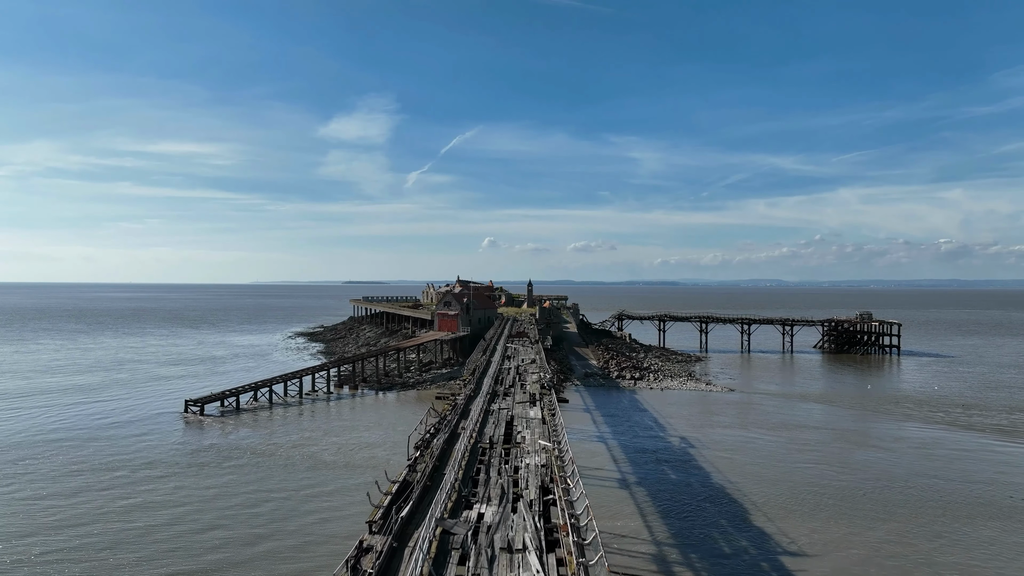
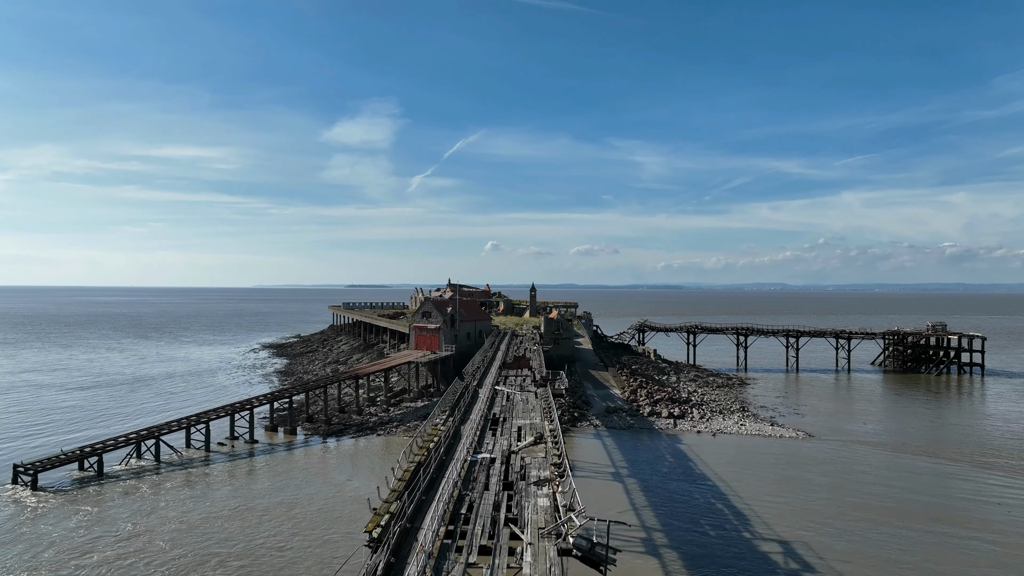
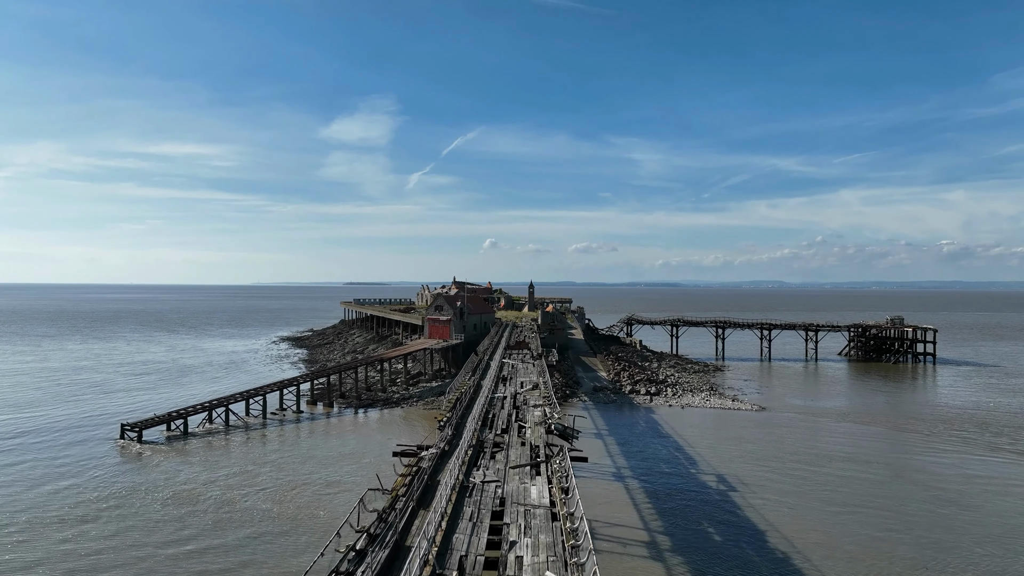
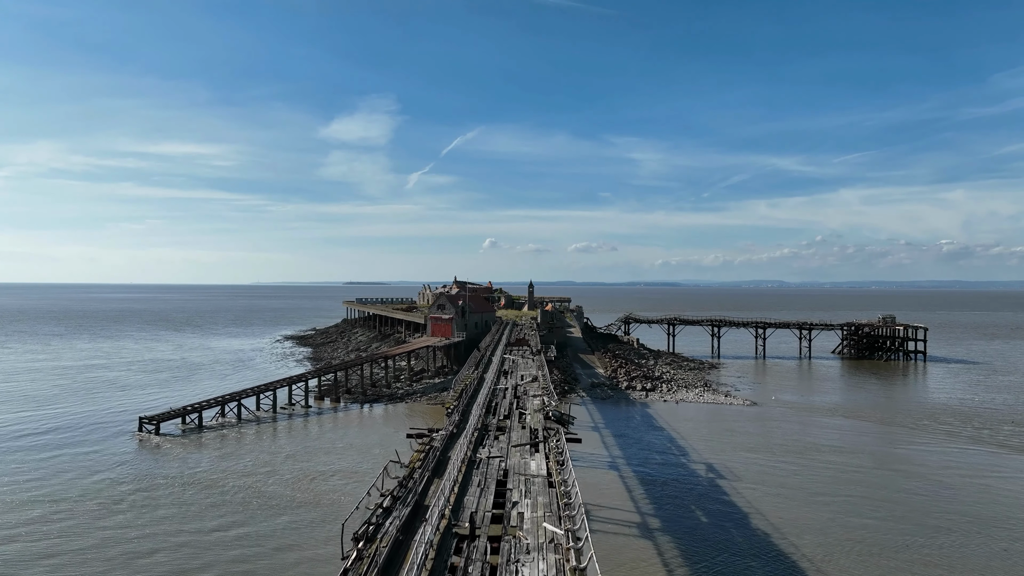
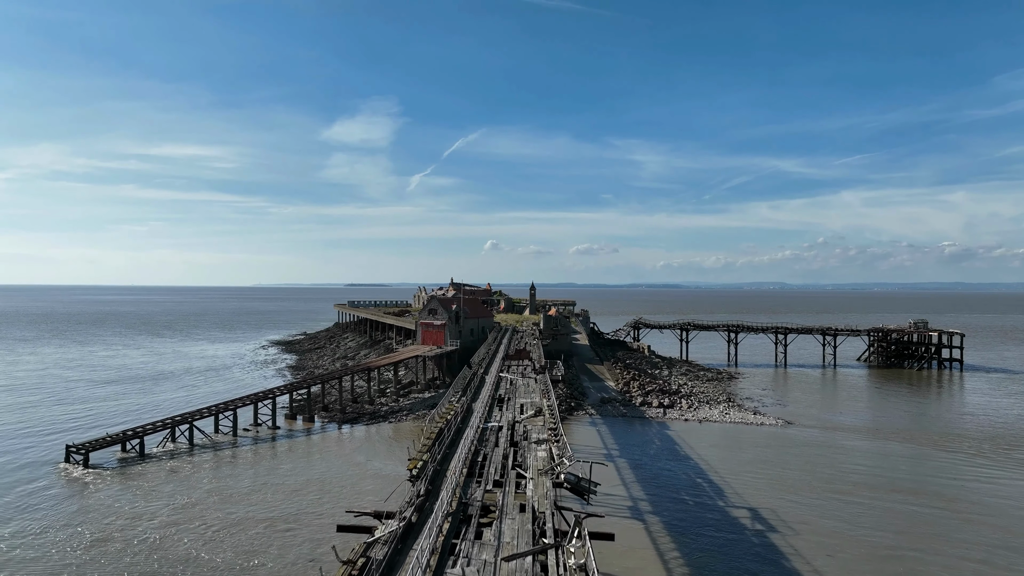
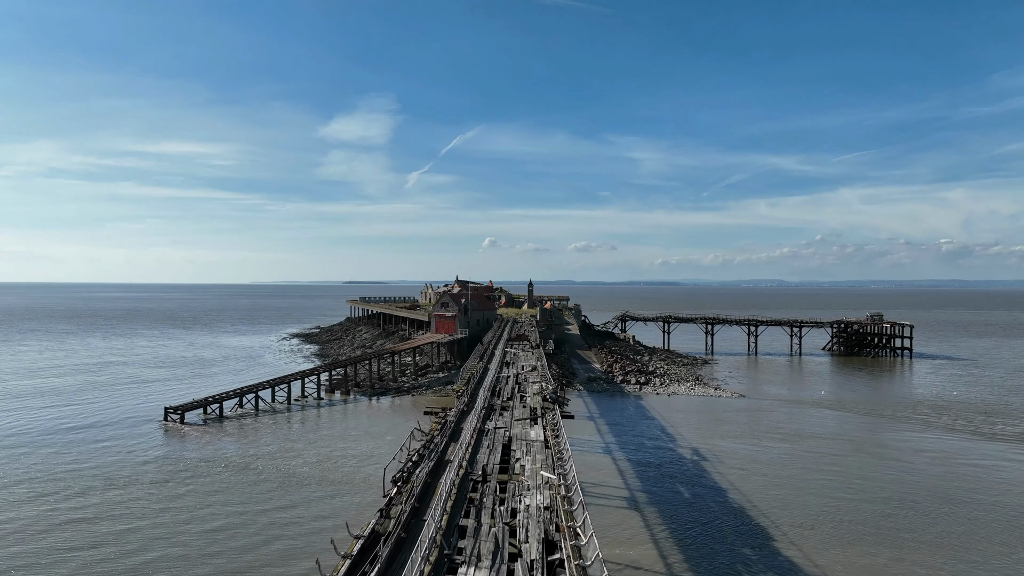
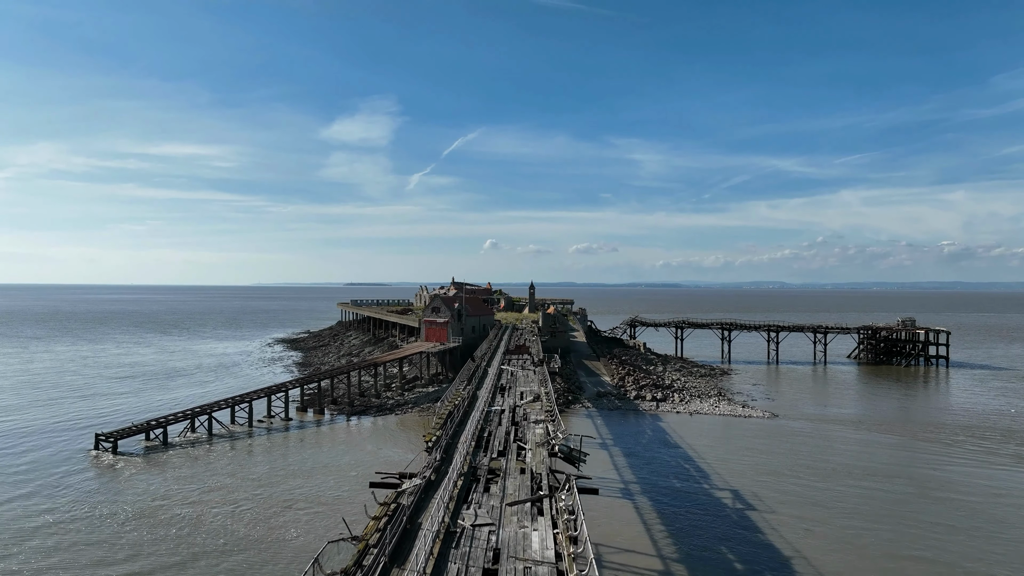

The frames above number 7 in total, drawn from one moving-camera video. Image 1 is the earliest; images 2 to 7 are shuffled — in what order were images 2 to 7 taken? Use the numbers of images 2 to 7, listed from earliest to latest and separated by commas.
6, 4, 3, 7, 5, 2
